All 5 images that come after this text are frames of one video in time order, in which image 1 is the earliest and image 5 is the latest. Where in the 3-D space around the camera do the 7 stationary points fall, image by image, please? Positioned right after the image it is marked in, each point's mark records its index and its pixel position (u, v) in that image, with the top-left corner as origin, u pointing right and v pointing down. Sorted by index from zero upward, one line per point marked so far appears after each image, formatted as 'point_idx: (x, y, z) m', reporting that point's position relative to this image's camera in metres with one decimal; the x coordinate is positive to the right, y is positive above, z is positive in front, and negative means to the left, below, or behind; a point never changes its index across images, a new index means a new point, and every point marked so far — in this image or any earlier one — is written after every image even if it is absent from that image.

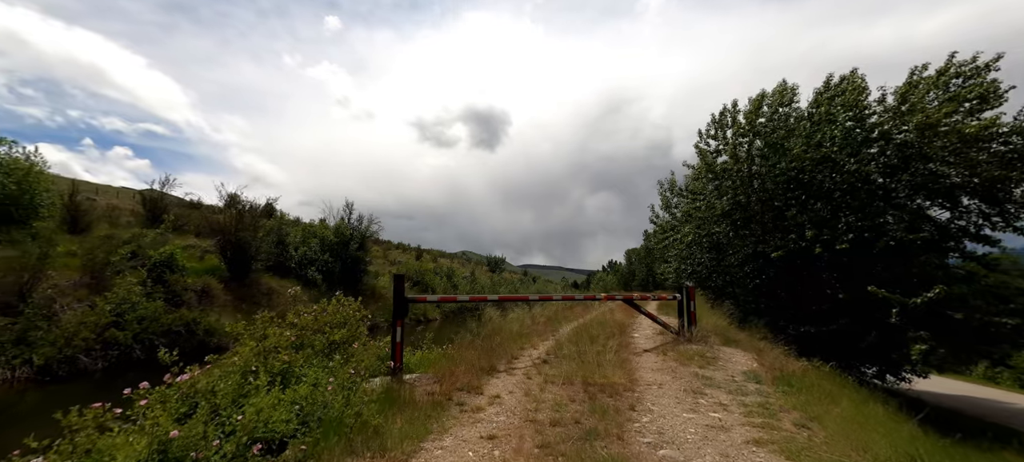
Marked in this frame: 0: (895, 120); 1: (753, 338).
0: (+10.8, +3.1, +11.7) m
1: (+4.5, -2.0, +7.8) m
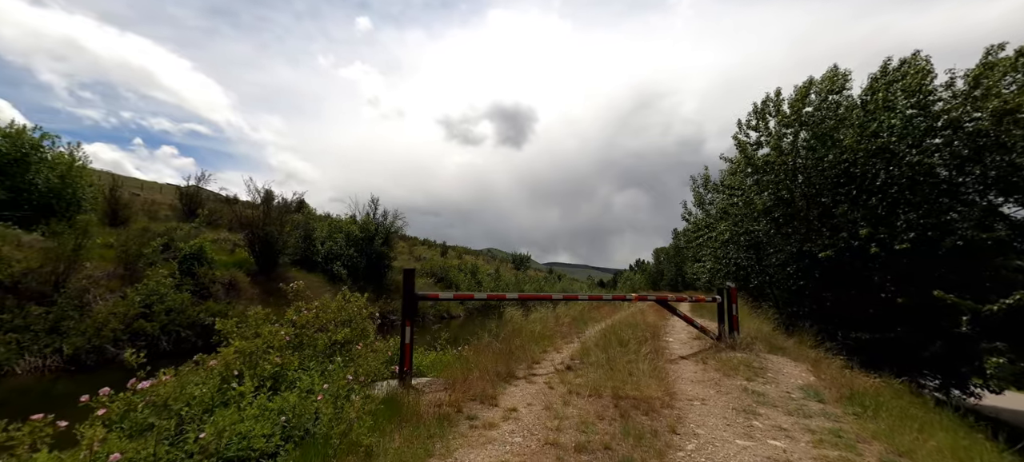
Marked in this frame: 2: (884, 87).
0: (+11.5, +3.2, +10.5) m
1: (+4.9, -1.9, +7.0) m
2: (+10.8, +4.2, +12.0) m
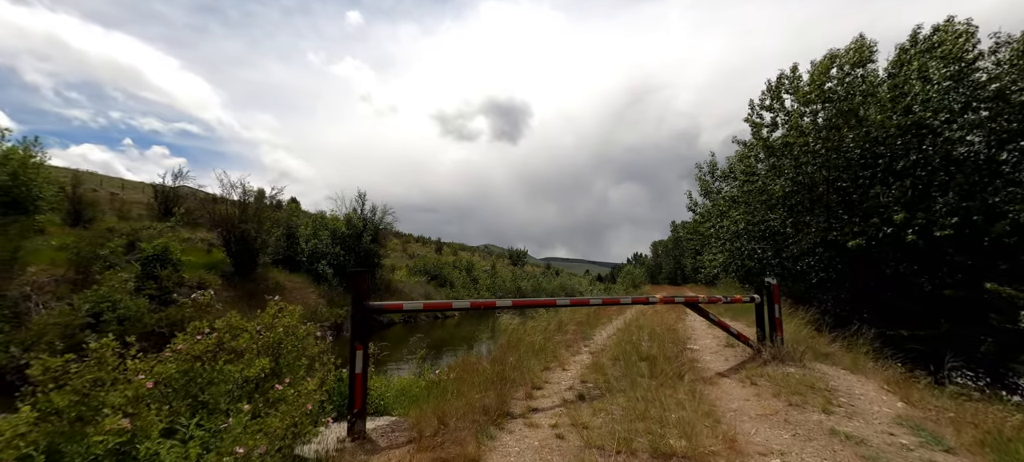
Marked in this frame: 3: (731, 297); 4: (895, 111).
0: (+11.3, +3.5, +9.4) m
1: (+4.8, -1.7, +5.9) m
2: (+10.6, +4.6, +10.9) m
3: (+2.7, -0.8, +5.1) m
4: (+9.7, +3.1, +10.6) m
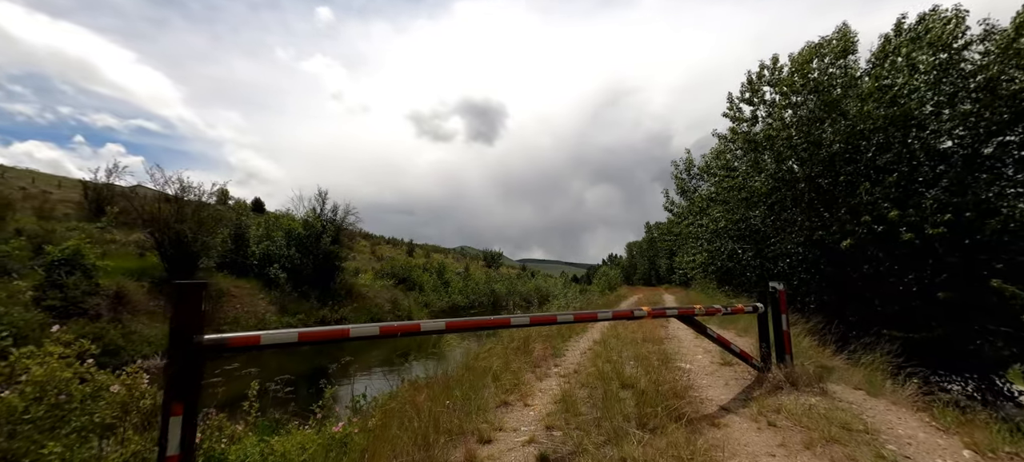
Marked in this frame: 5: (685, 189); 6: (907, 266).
0: (+10.5, +3.6, +8.9) m
1: (+4.3, -1.6, +5.1) m
2: (+9.7, +4.6, +10.4) m
3: (+2.2, -0.8, +4.2) m
4: (+8.9, +3.1, +10.0) m
5: (+8.1, +2.0, +19.6) m
6: (+9.0, -0.8, +9.4) m
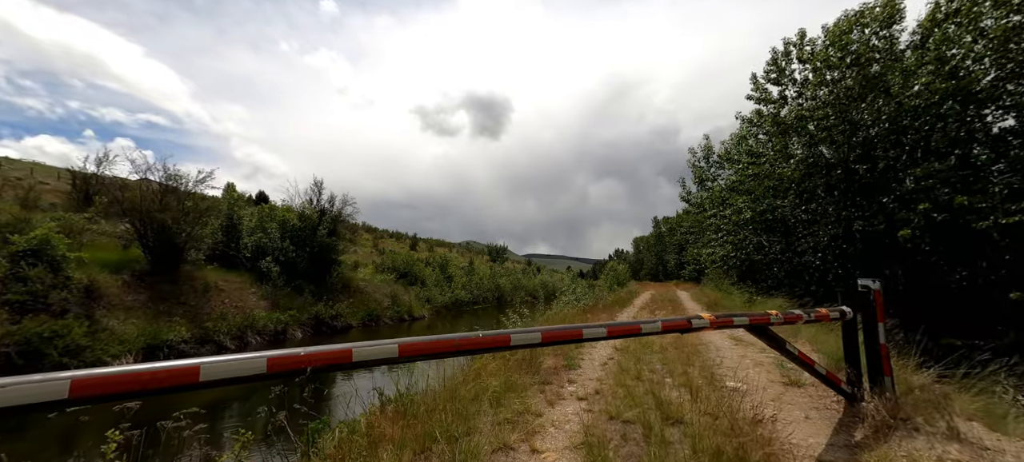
0: (+10.6, +3.8, +7.6) m
1: (+4.3, -1.5, +4.0) m
2: (+9.8, +4.8, +9.1) m
3: (+2.2, -0.6, +3.1) m
4: (+9.0, +3.3, +8.8) m
5: (+8.4, +2.3, +18.4) m
6: (+9.1, -0.6, +8.2) m
